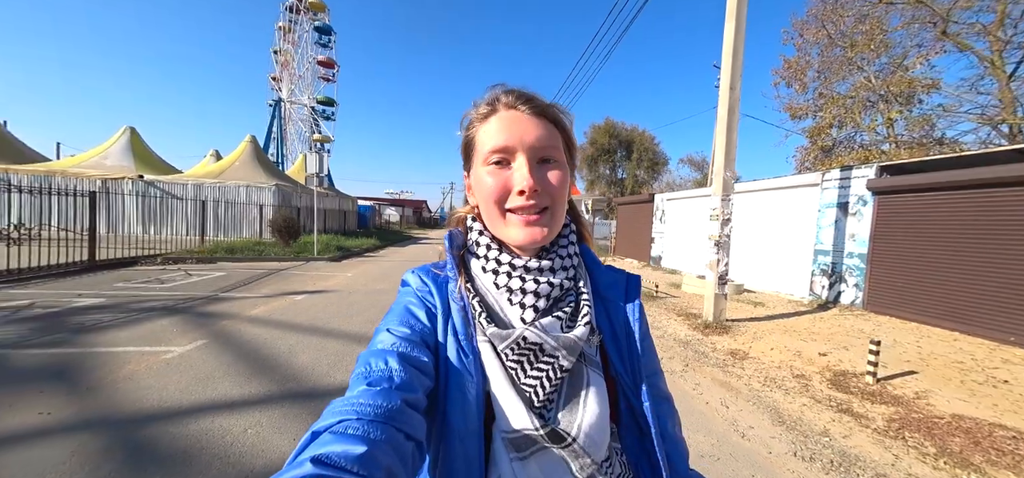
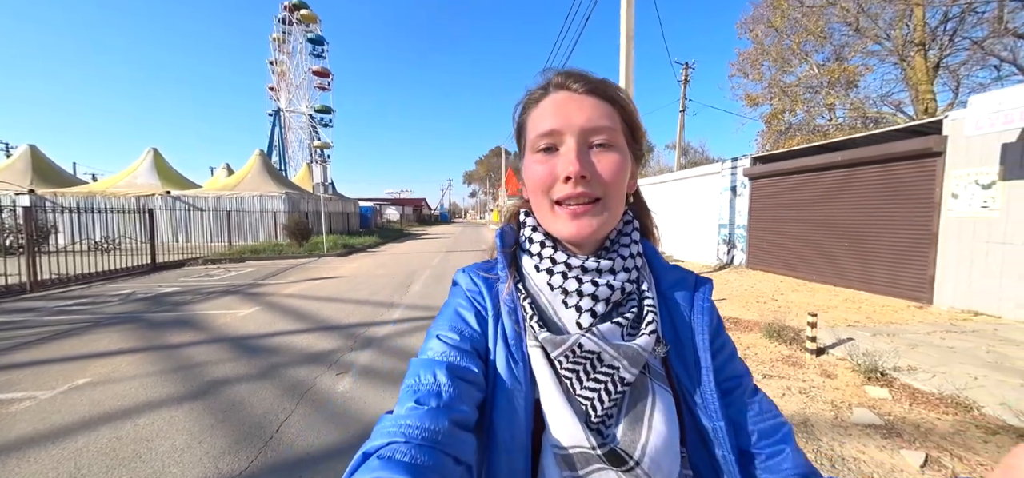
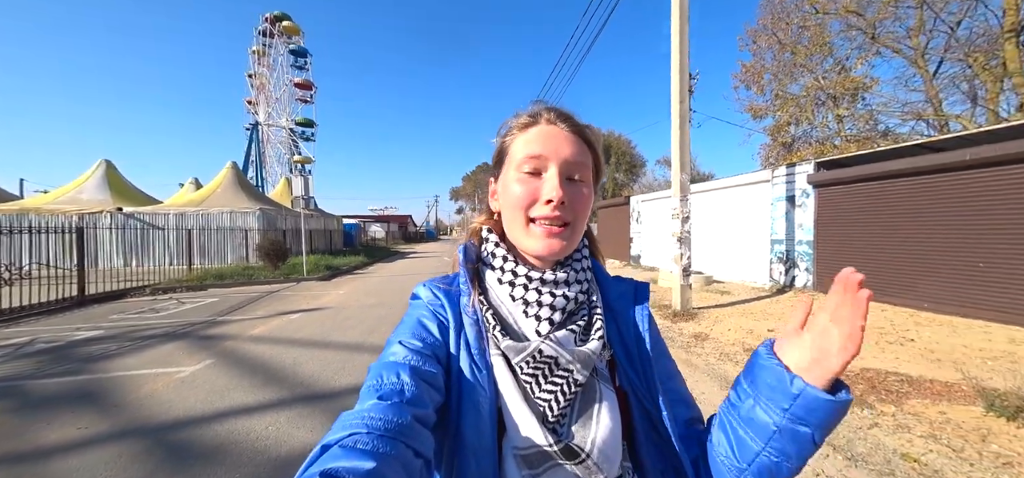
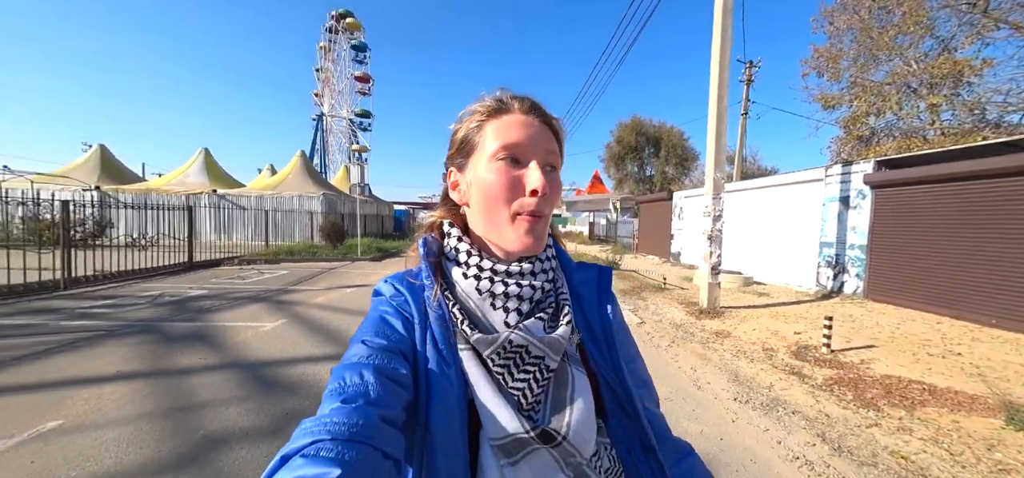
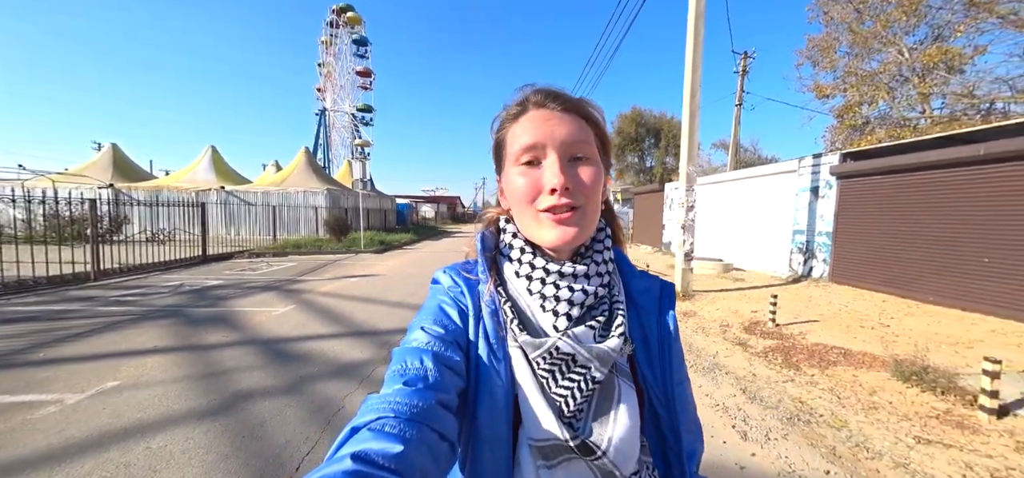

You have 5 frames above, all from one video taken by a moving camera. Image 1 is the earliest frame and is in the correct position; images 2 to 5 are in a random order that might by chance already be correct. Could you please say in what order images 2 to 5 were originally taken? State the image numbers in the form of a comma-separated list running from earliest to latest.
3, 4, 5, 2
